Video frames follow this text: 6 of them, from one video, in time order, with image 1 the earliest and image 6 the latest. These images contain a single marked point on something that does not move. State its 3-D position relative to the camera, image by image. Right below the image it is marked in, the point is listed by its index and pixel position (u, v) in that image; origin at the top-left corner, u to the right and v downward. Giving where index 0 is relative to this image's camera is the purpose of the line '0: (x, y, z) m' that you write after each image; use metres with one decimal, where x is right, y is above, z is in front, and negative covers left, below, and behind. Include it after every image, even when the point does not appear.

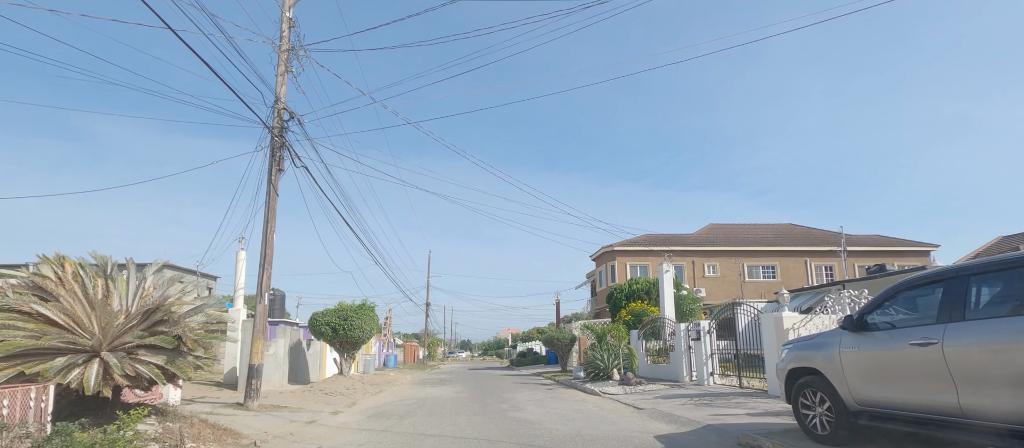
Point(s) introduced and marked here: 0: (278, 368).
0: (-7.8, -4.8, +19.7) m
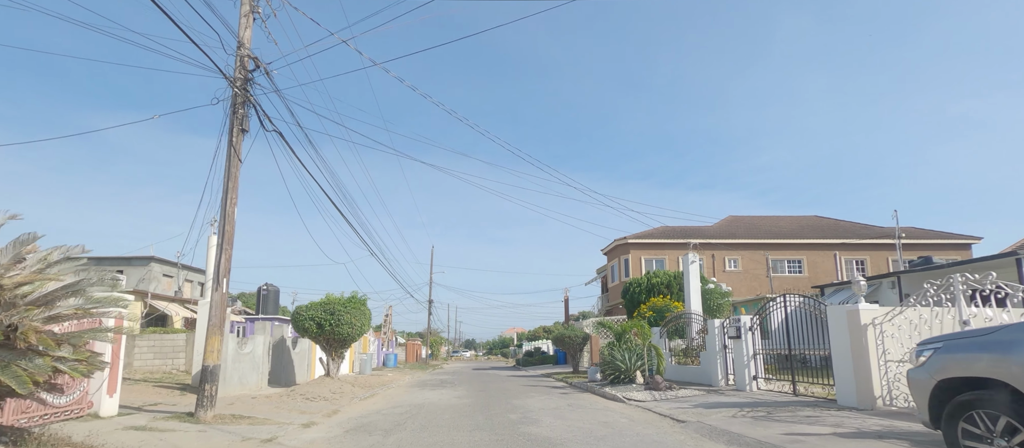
0: (-7.5, -4.3, +17.3) m
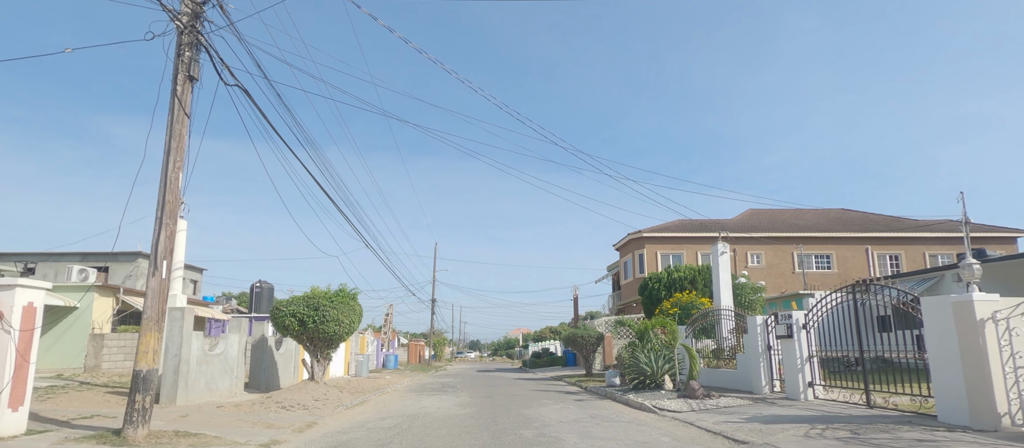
0: (-7.3, -3.8, +15.1) m
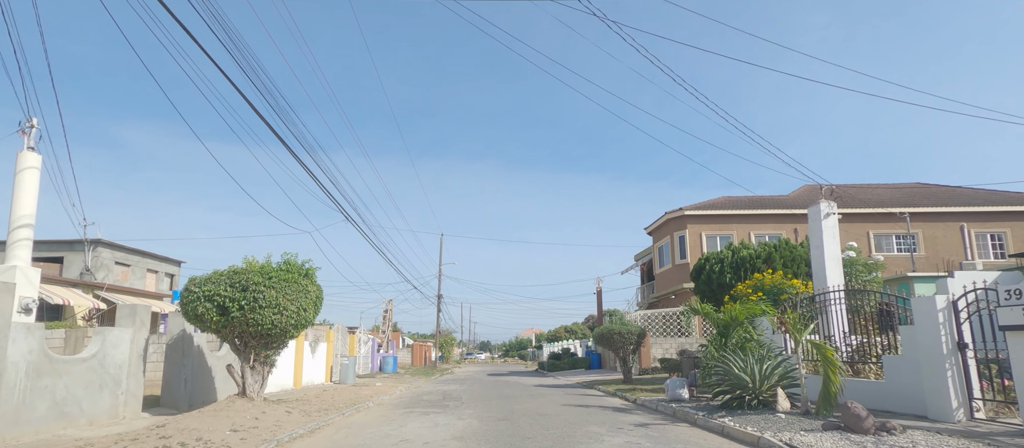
0: (-6.8, -2.7, +9.8) m
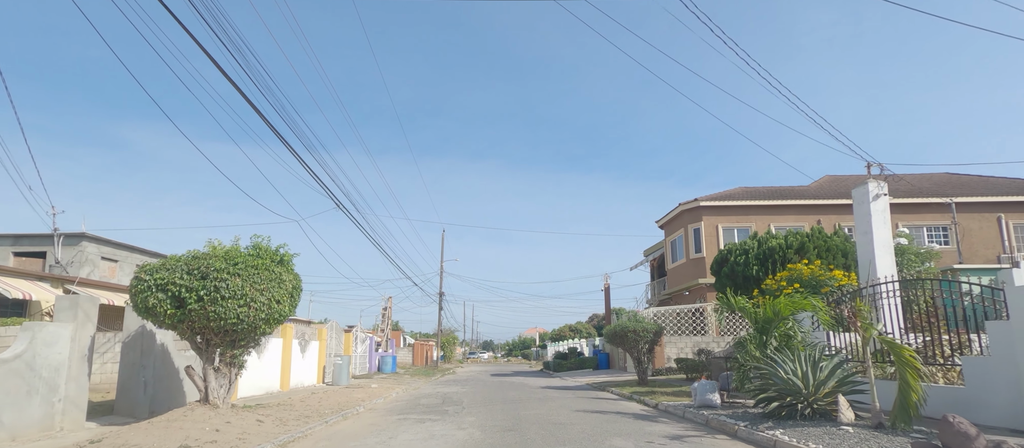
0: (-6.6, -2.4, +8.2) m
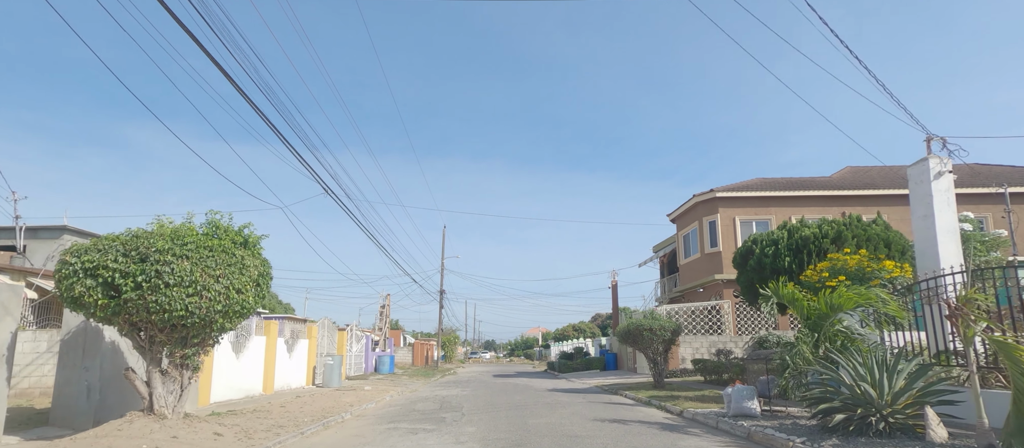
0: (-6.5, -2.0, +6.6) m
